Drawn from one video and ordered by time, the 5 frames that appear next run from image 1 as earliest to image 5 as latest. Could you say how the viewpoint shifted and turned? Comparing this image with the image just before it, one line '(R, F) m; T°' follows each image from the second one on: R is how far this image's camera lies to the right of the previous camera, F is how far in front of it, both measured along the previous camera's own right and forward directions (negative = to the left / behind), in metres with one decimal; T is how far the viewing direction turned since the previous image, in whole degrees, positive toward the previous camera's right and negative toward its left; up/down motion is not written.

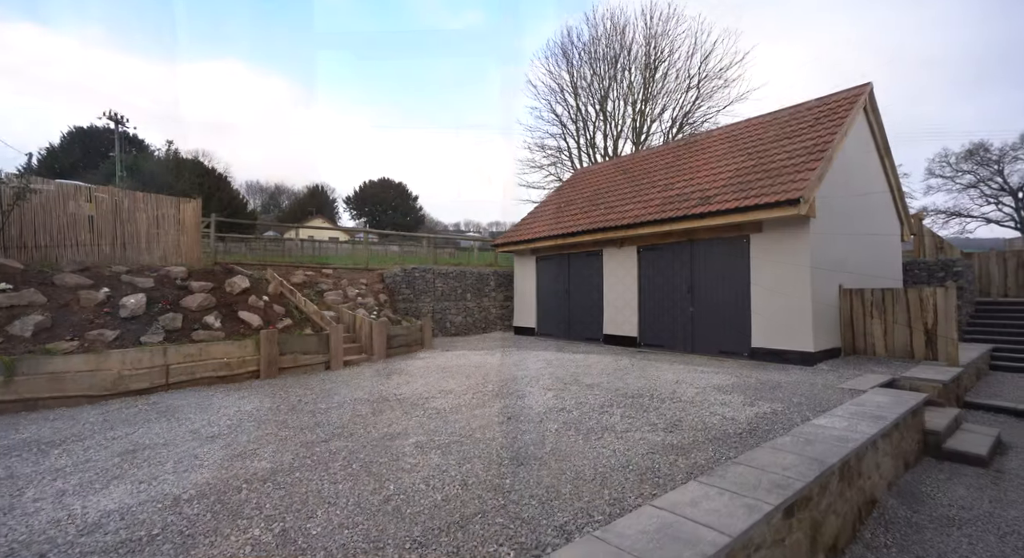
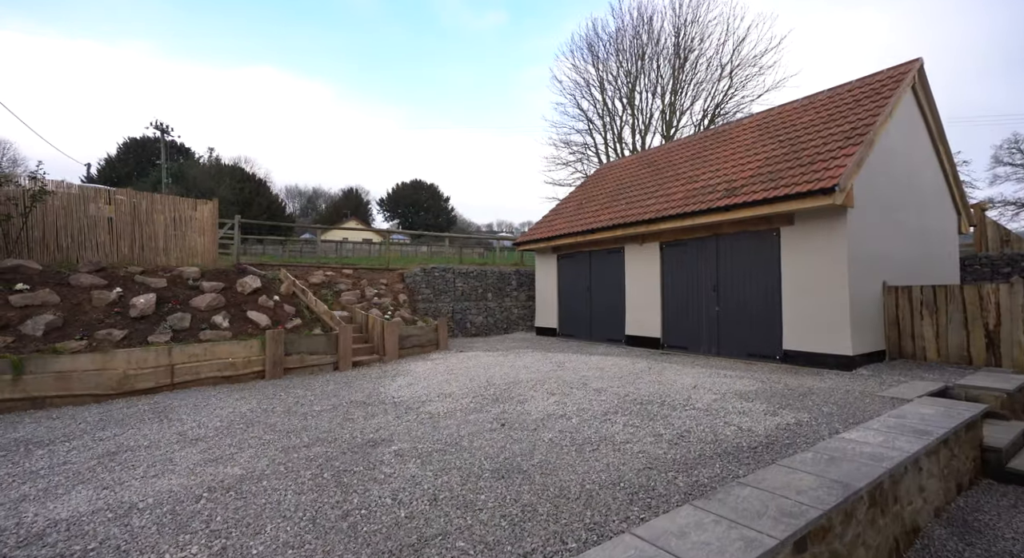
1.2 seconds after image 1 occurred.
(+0.4, +0.3) m; -4°
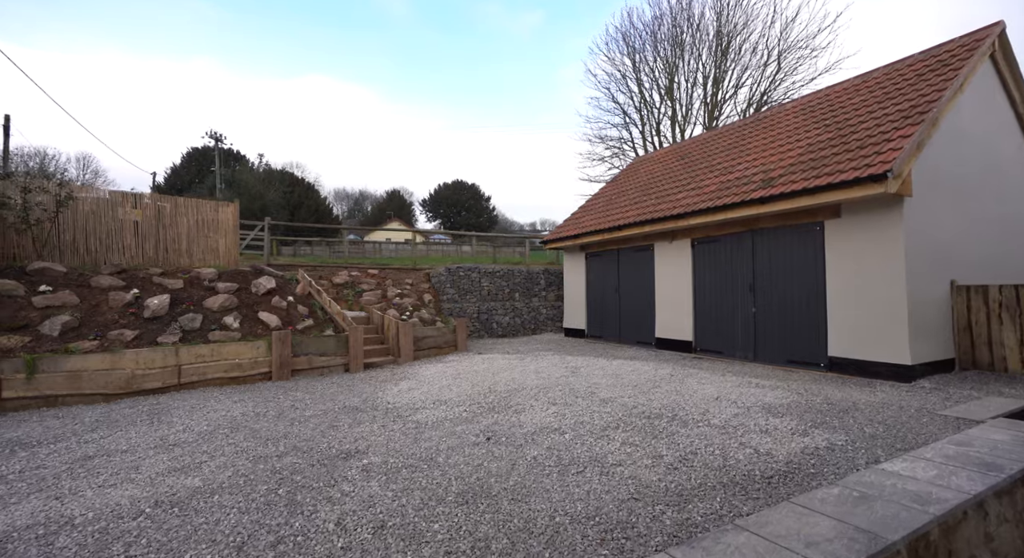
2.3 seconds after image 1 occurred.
(+0.5, +0.4) m; -6°
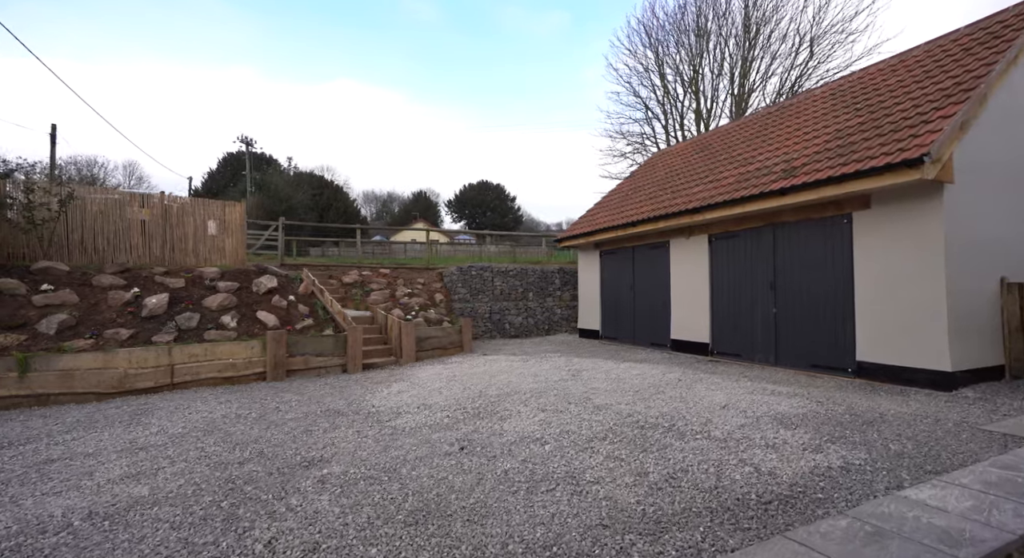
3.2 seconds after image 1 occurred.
(+0.4, +0.4) m; -4°
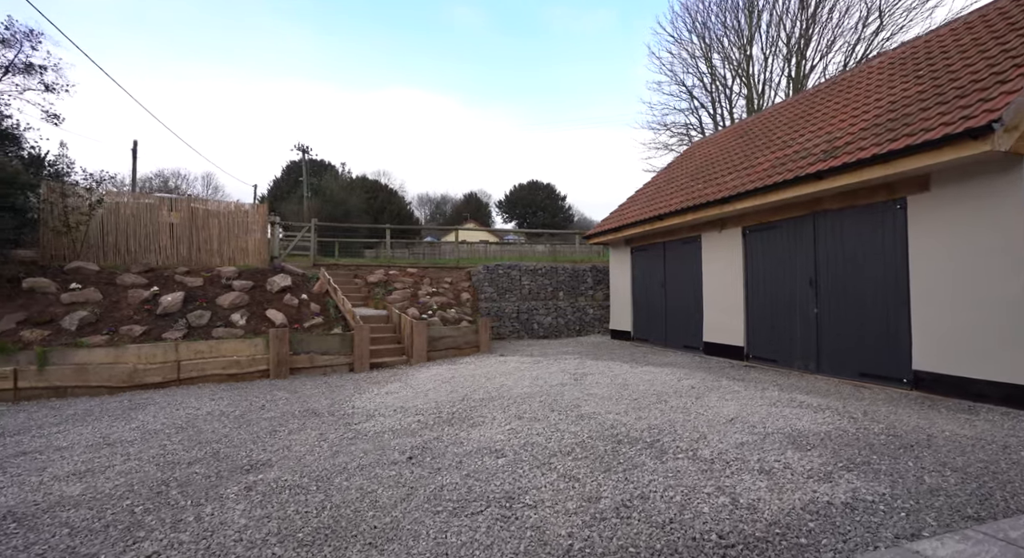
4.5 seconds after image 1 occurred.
(+0.8, +0.5) m; -7°
